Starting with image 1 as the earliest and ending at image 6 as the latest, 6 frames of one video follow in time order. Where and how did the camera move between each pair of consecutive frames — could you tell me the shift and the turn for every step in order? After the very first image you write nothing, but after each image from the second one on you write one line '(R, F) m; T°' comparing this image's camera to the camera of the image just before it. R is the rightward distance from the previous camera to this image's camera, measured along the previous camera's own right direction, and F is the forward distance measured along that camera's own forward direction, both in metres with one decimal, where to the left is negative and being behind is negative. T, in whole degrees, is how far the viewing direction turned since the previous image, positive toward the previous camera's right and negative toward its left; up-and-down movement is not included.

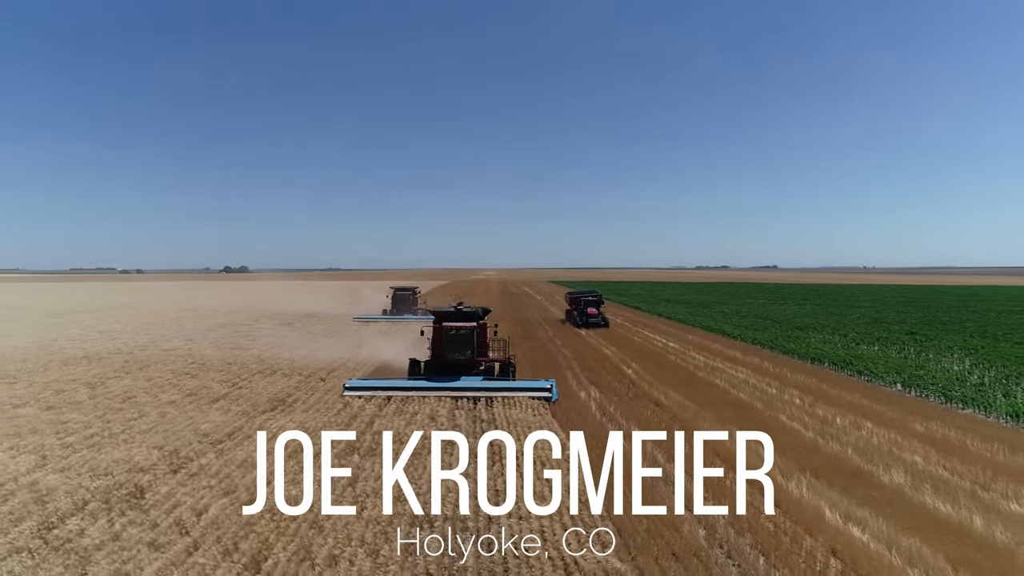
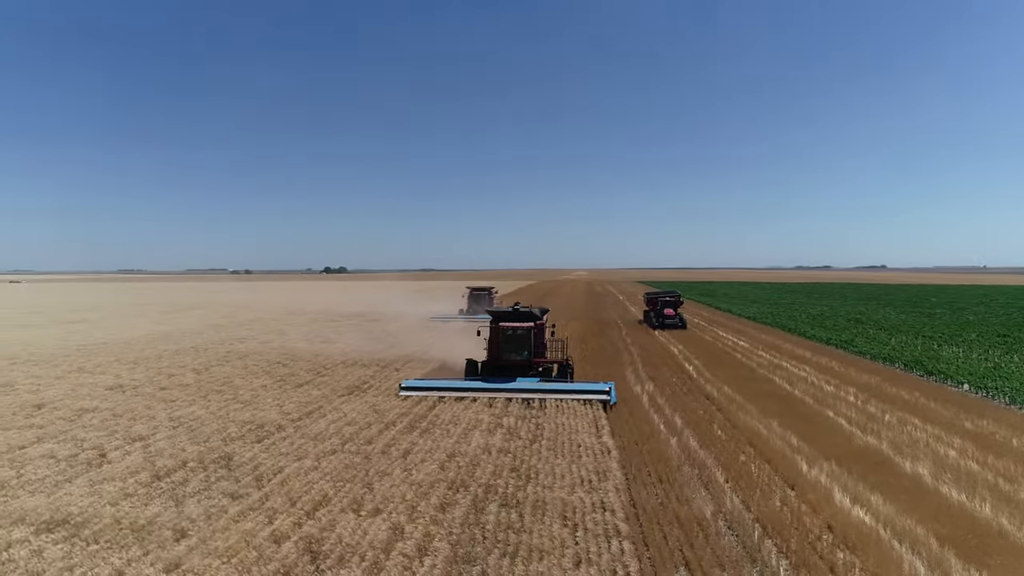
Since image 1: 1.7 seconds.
(+0.8, -0.8) m; -8°
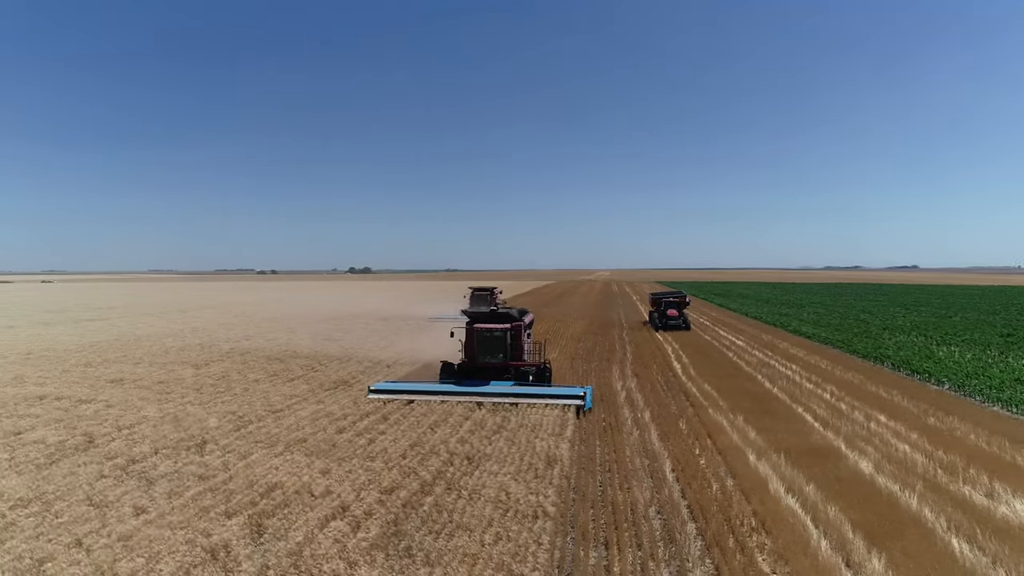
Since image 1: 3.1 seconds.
(+1.0, -0.3) m; -1°
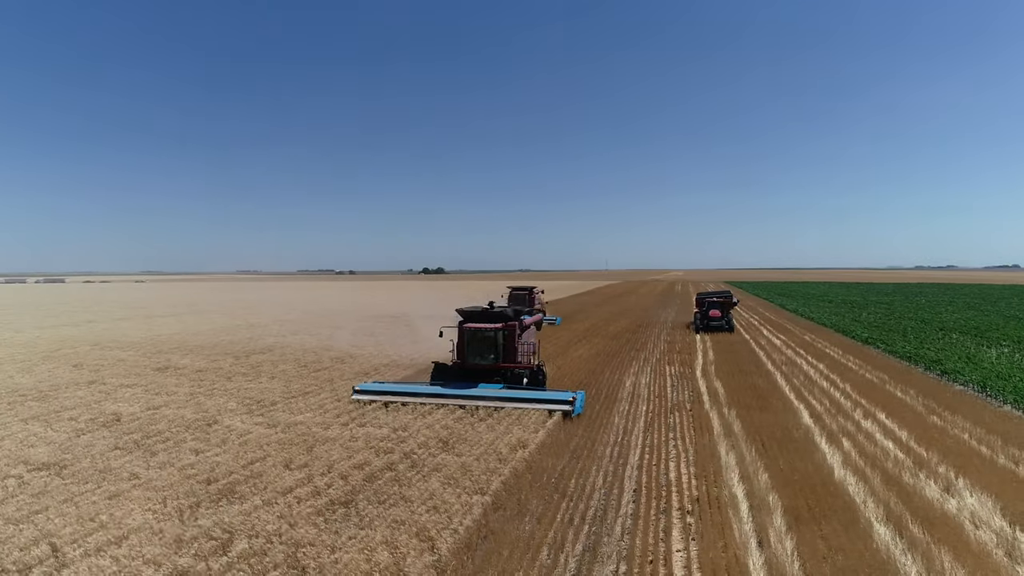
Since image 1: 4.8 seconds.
(+1.4, -0.3) m; -5°
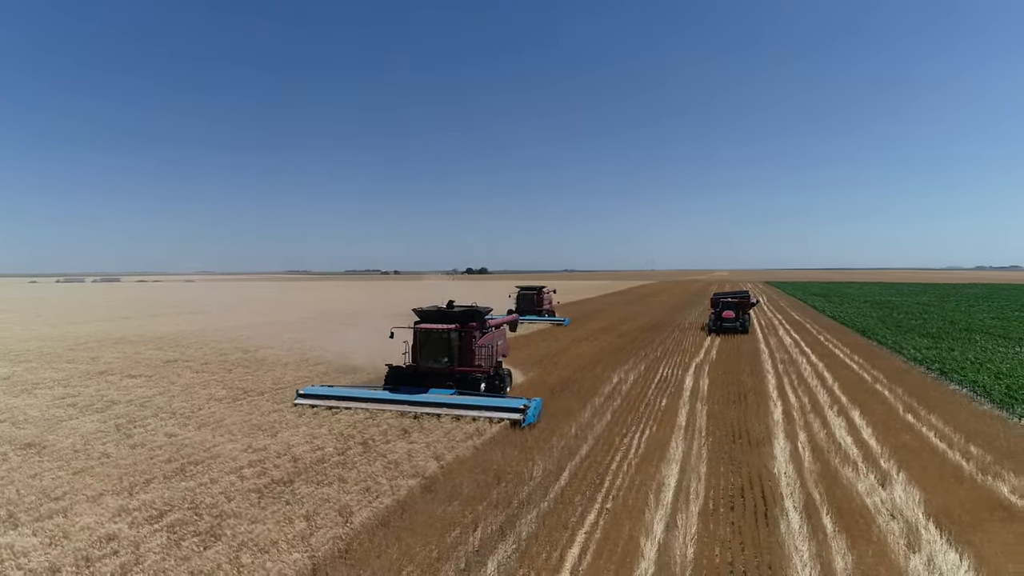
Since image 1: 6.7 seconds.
(+1.2, -0.2) m; -3°
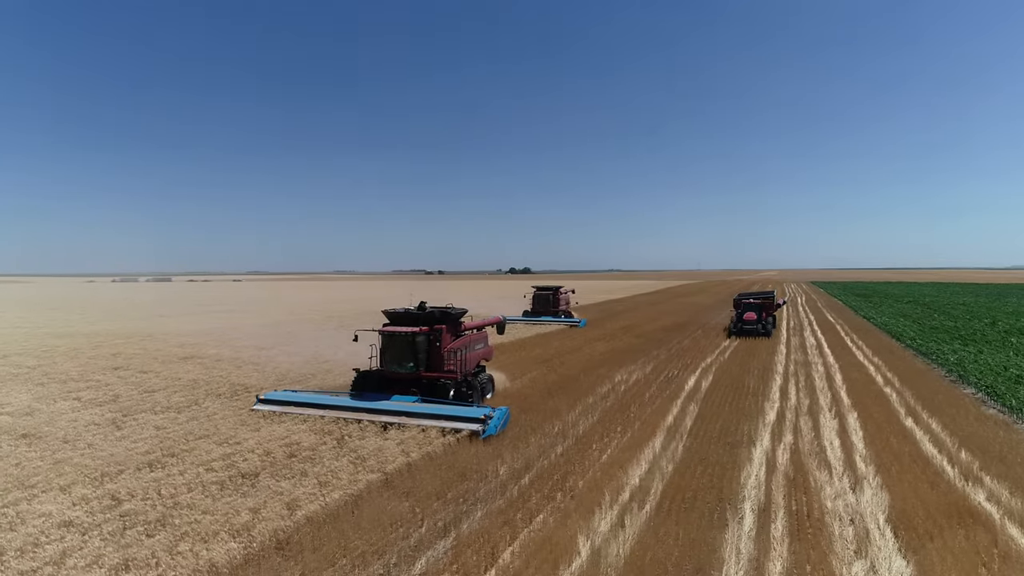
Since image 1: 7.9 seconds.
(+0.9, +0.1) m; -3°
